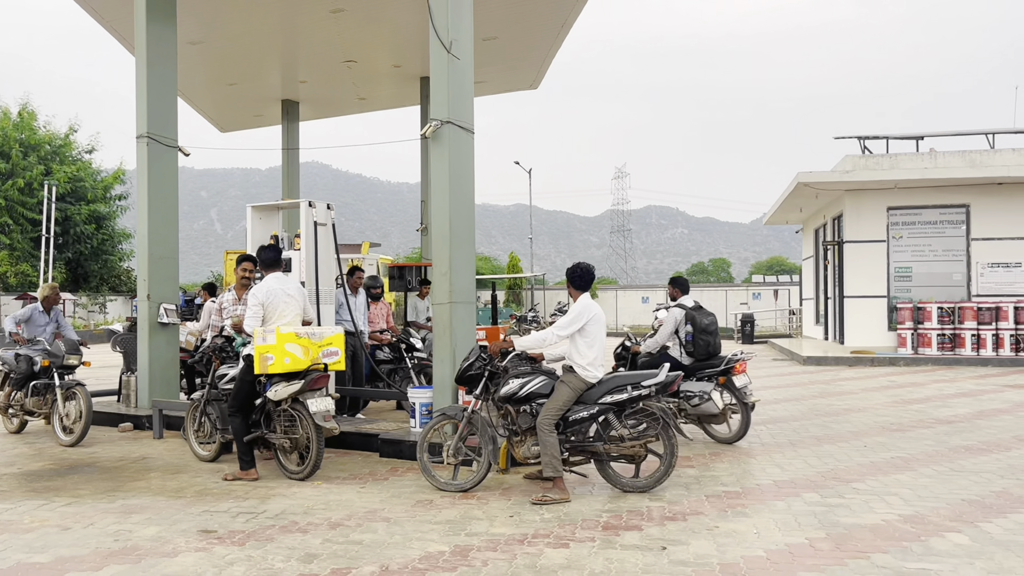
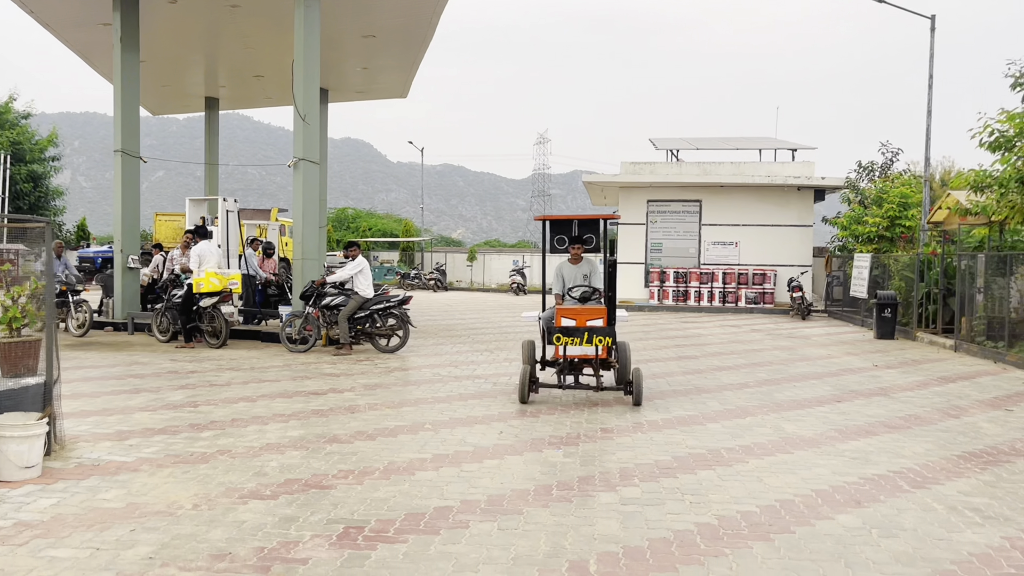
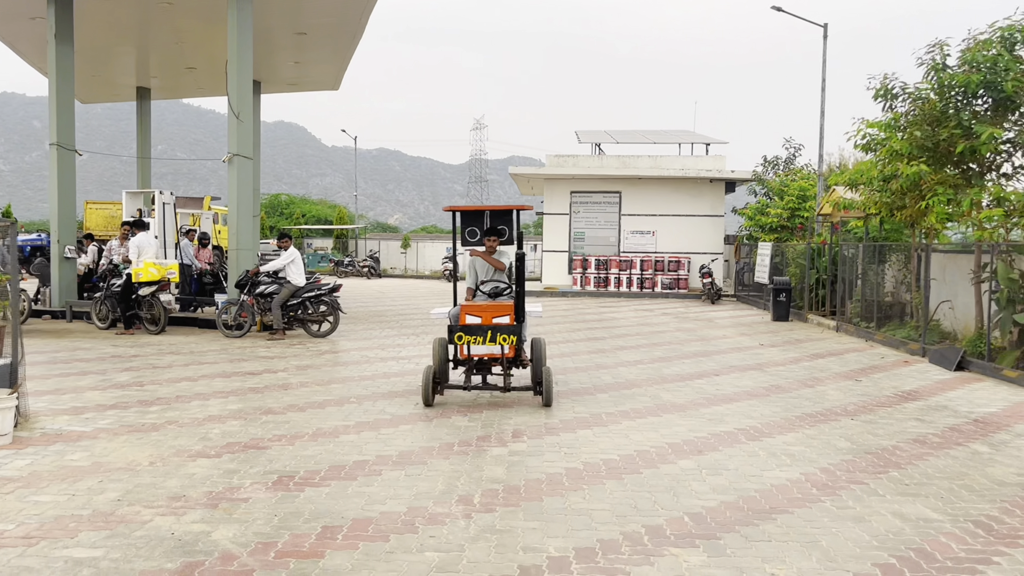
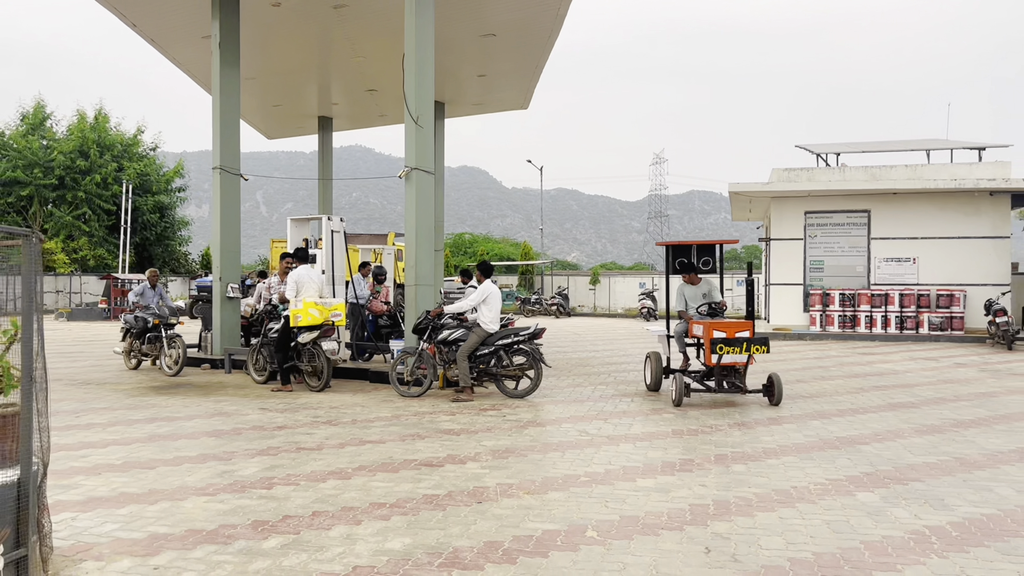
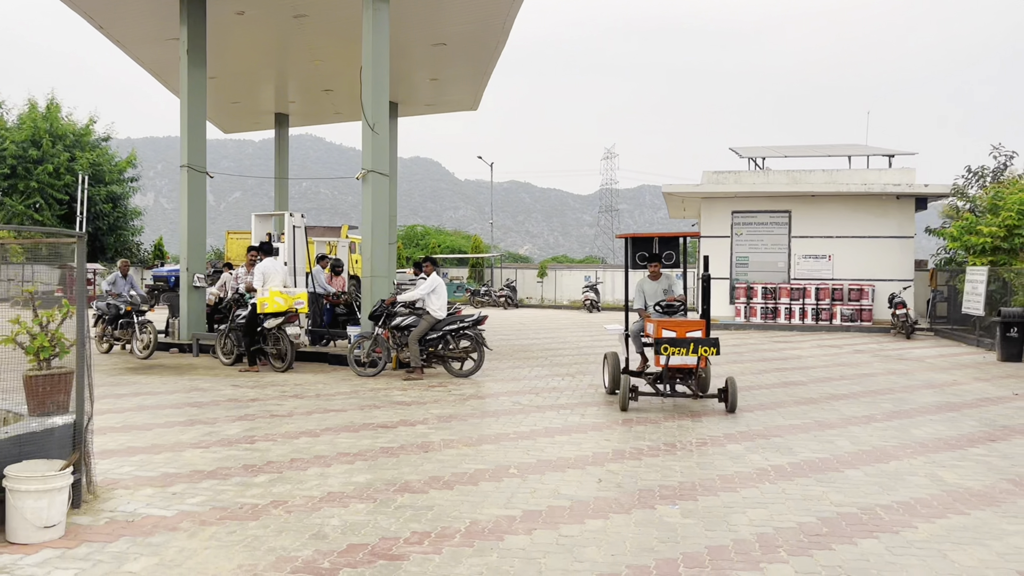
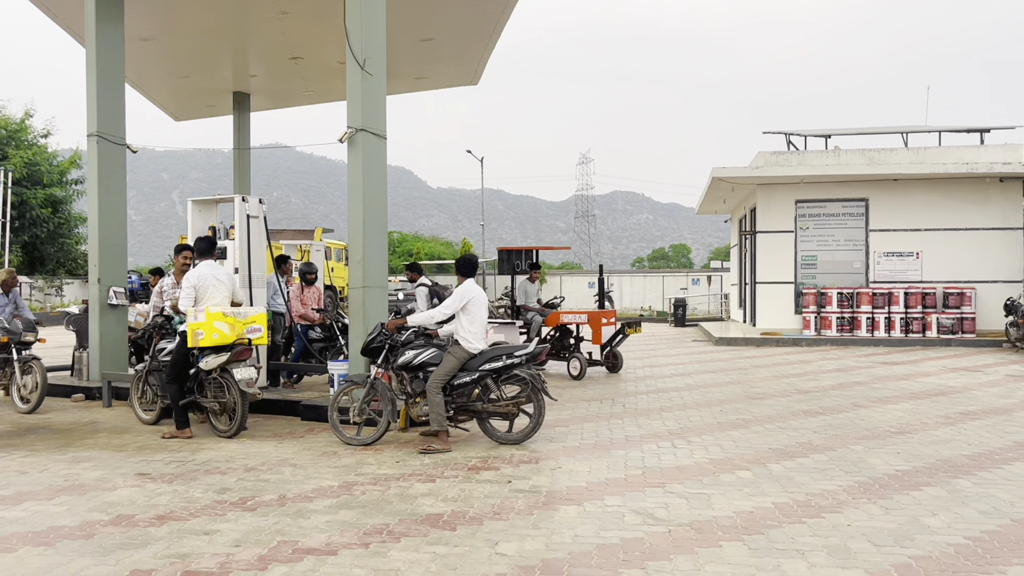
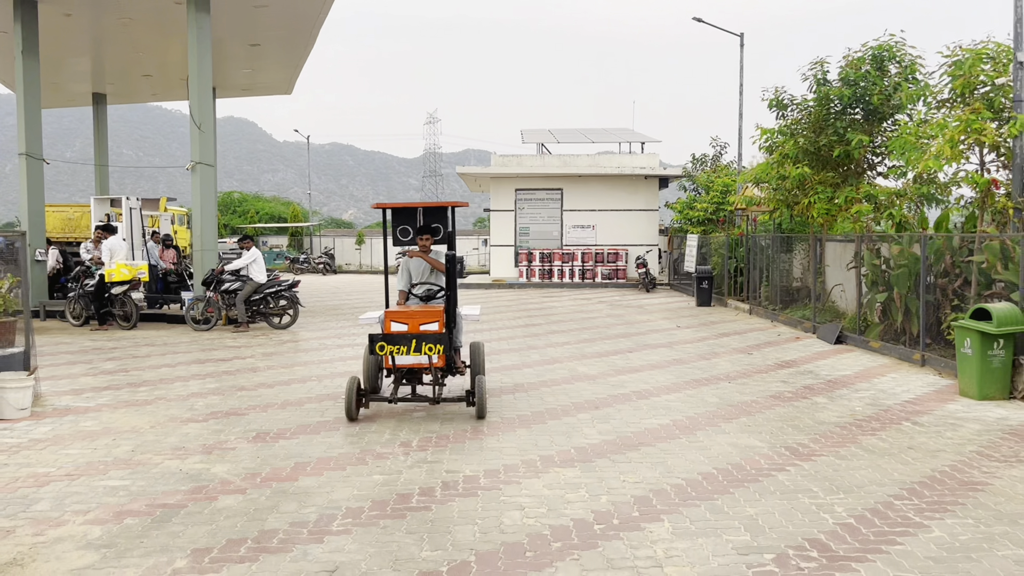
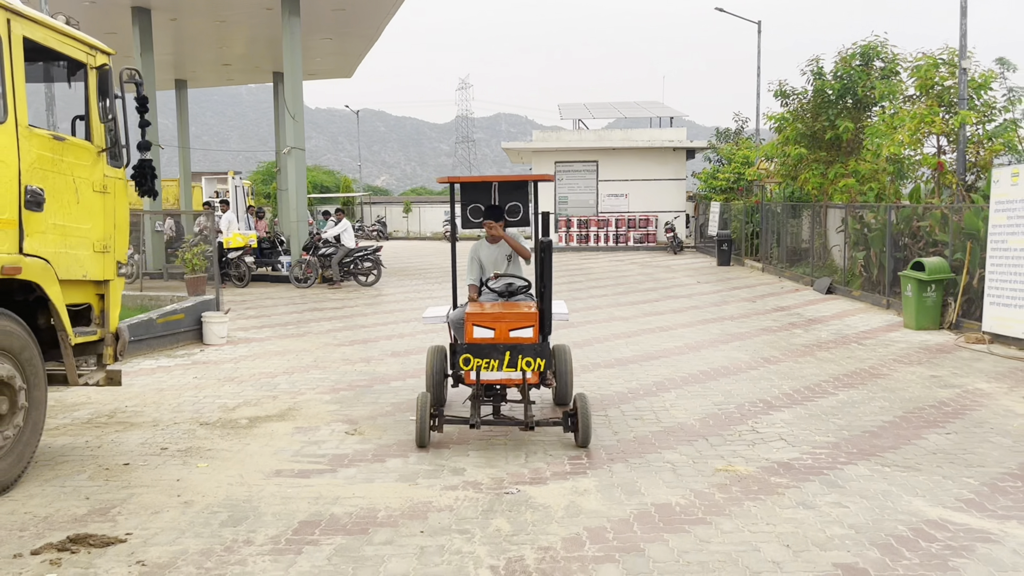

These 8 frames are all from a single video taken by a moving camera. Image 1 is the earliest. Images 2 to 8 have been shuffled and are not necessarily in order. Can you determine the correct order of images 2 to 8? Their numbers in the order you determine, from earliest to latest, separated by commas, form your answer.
6, 4, 5, 2, 3, 7, 8
